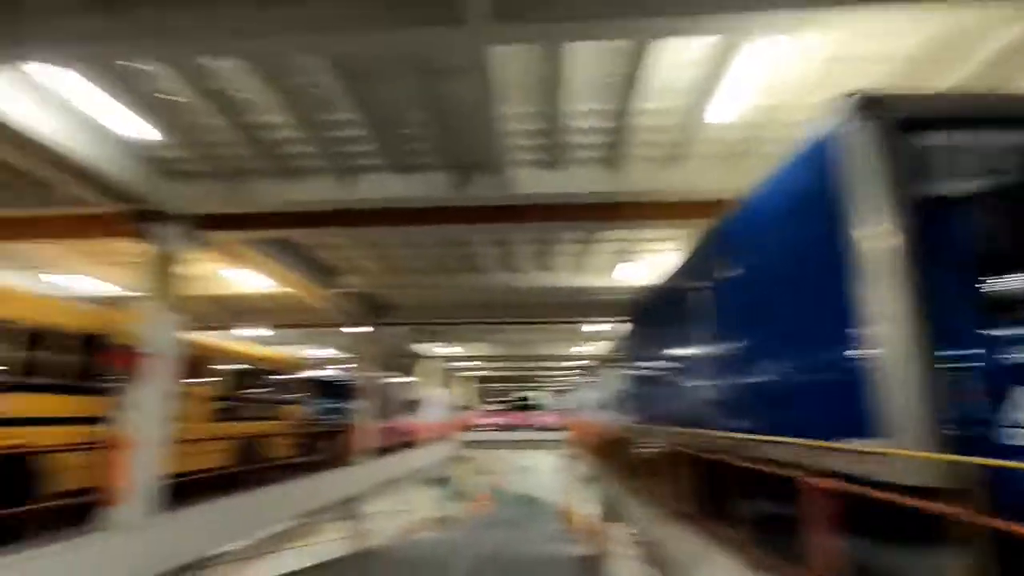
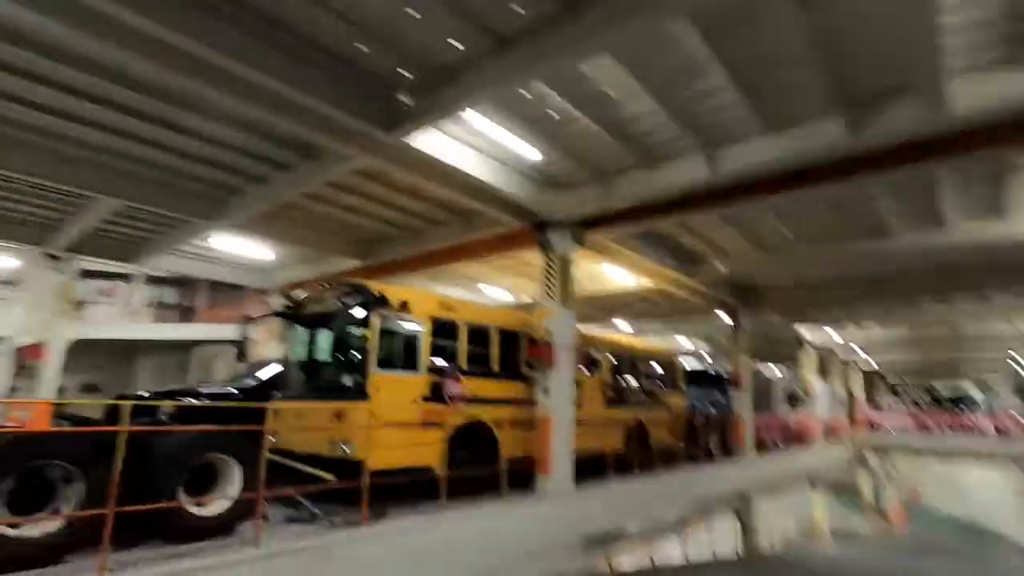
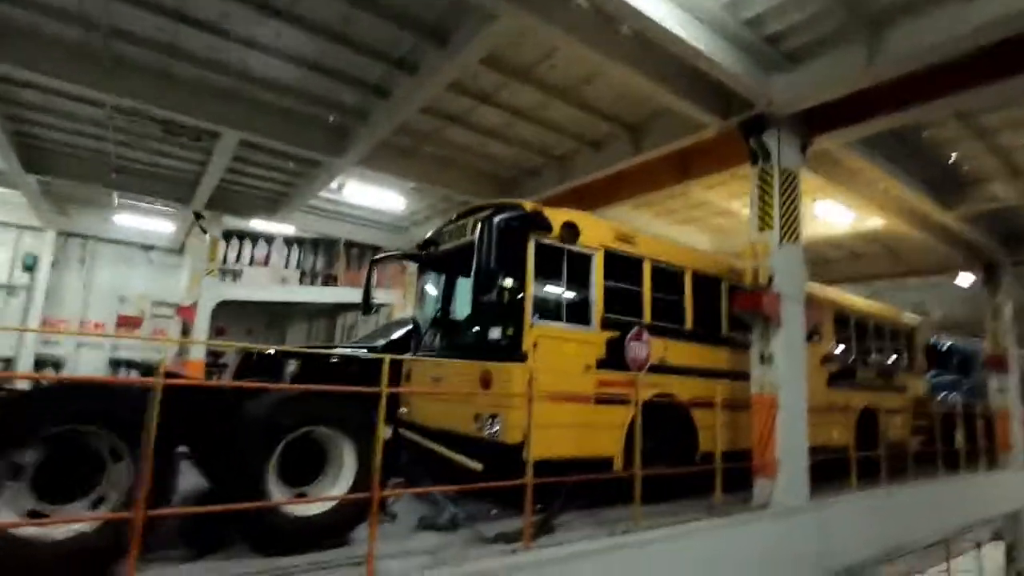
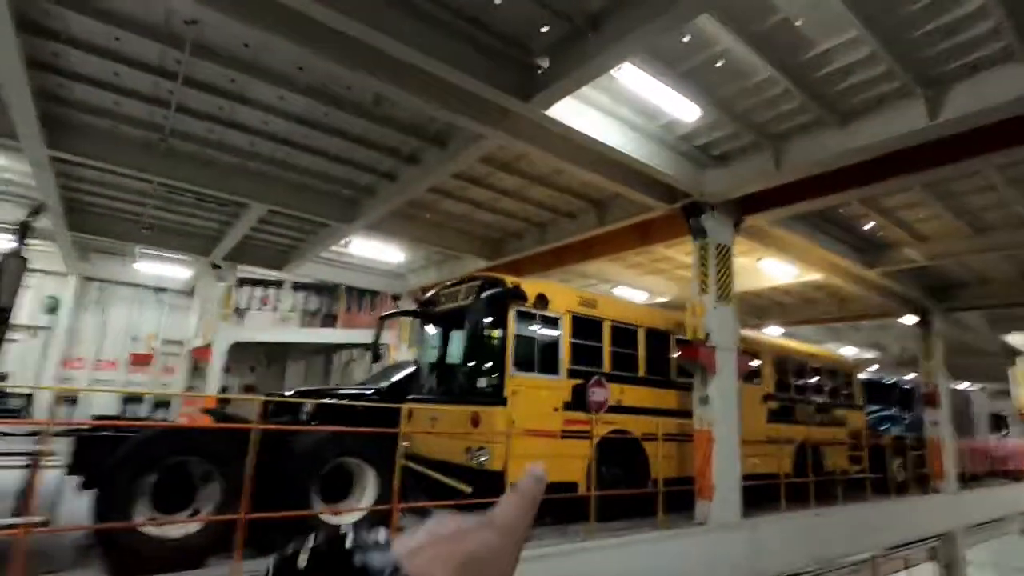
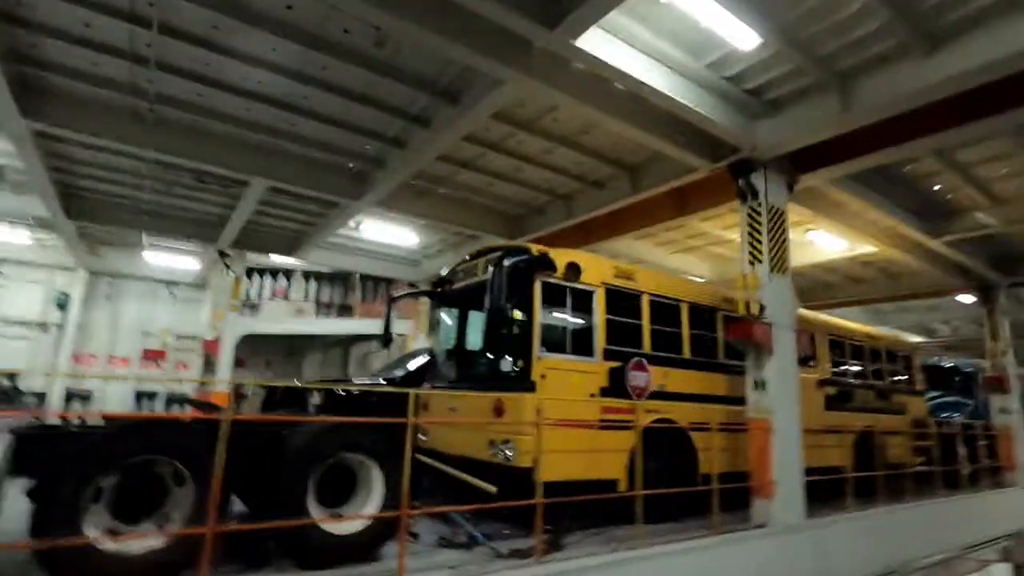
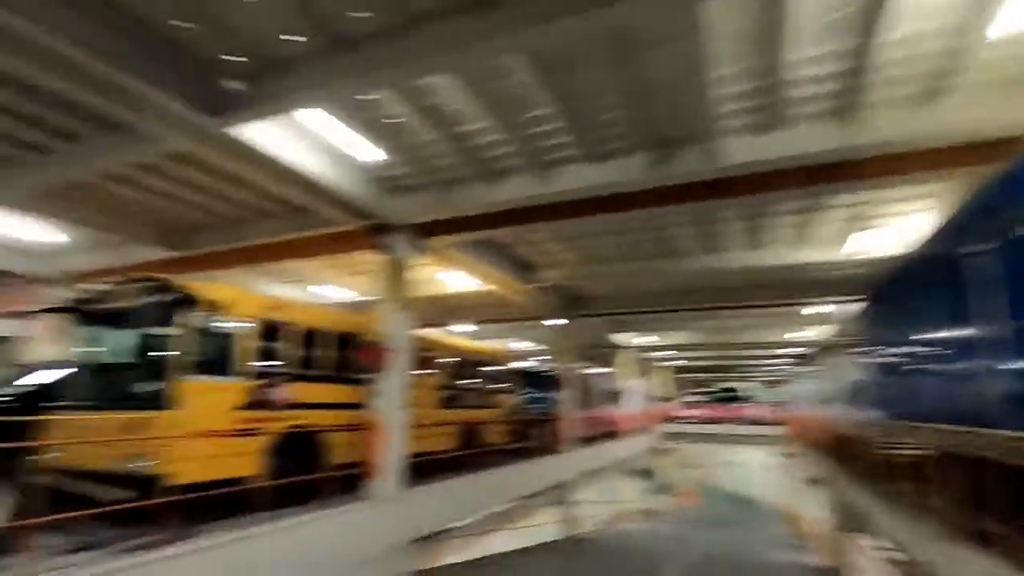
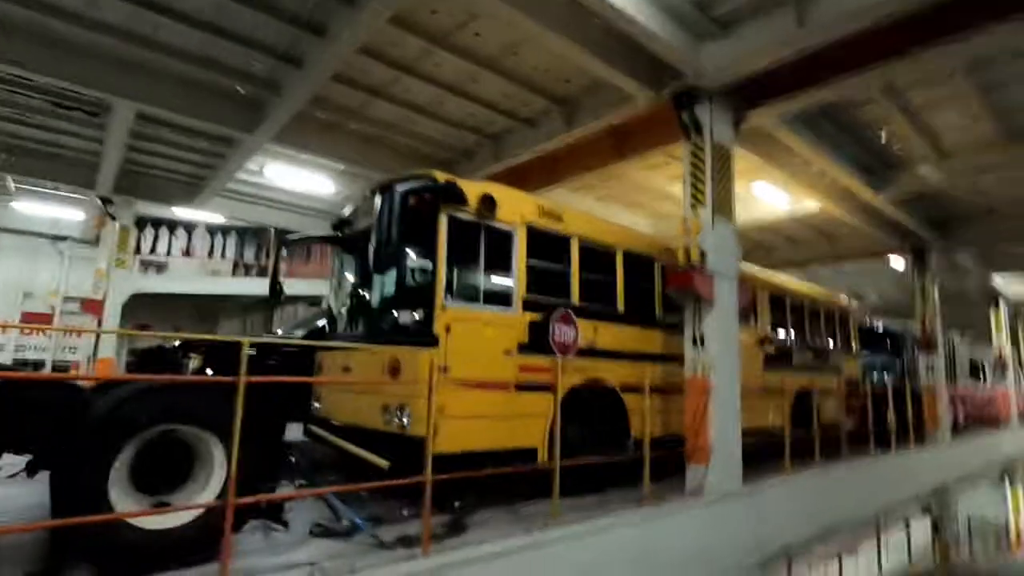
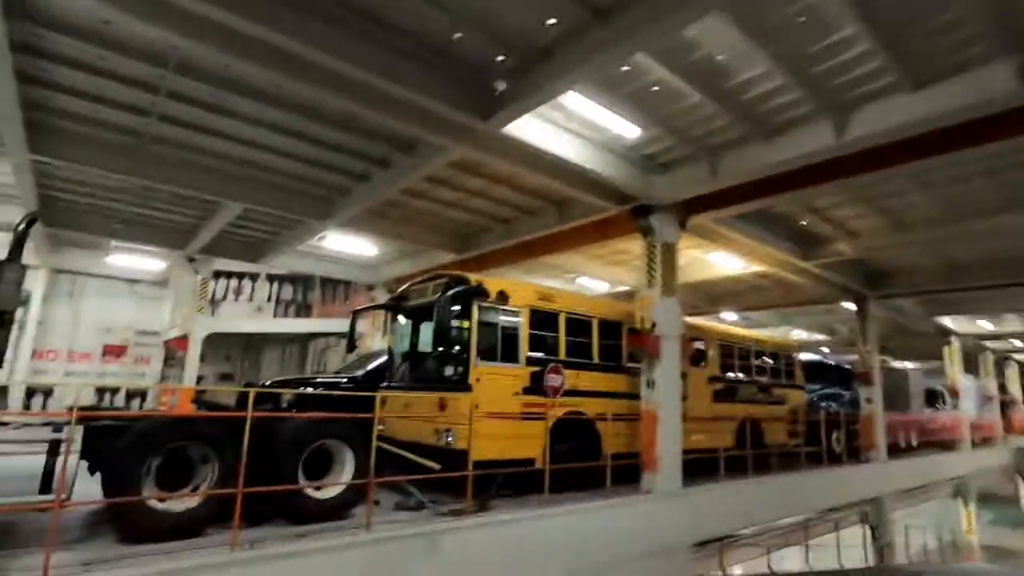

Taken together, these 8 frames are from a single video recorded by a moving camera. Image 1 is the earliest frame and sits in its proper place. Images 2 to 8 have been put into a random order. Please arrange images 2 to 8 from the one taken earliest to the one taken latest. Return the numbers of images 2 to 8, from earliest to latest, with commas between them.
6, 2, 8, 4, 5, 3, 7
